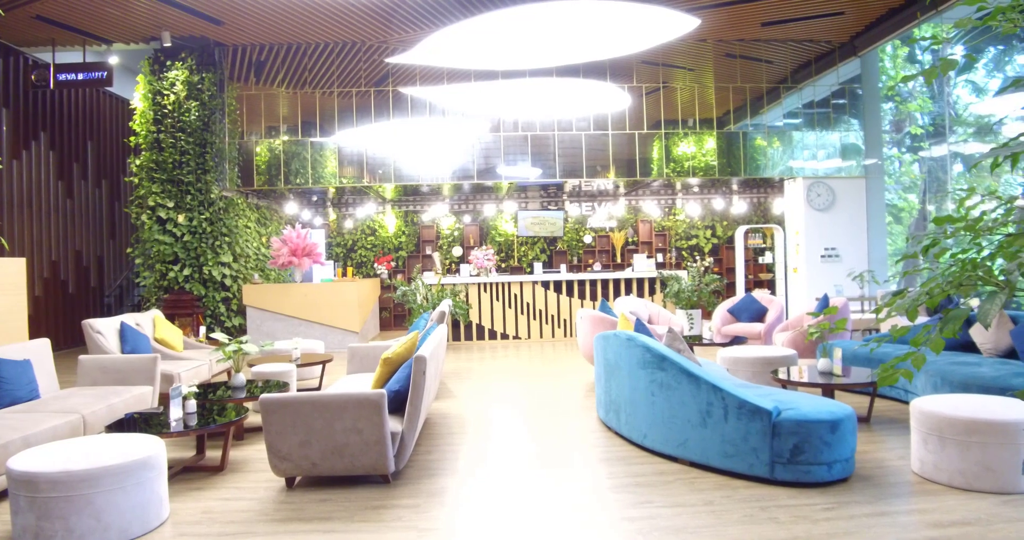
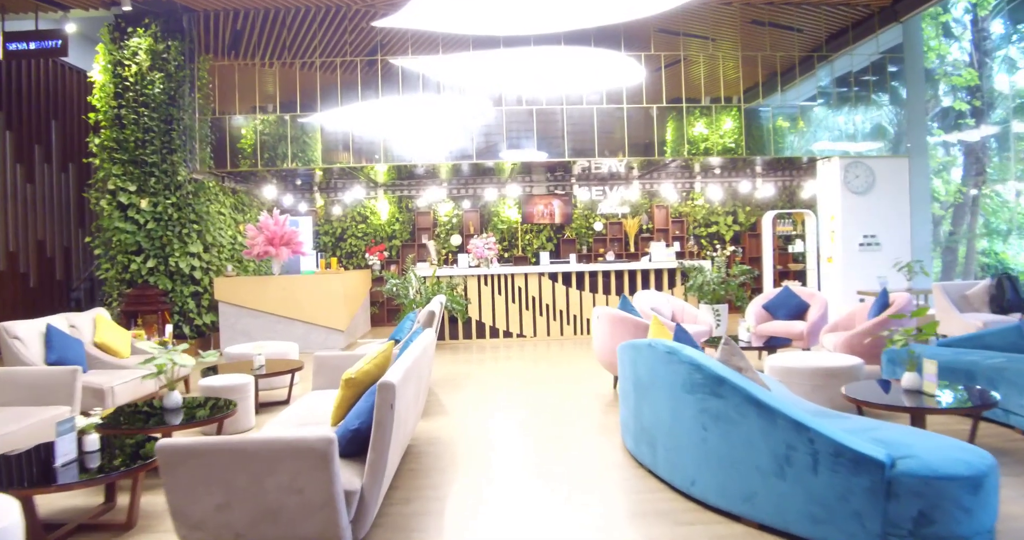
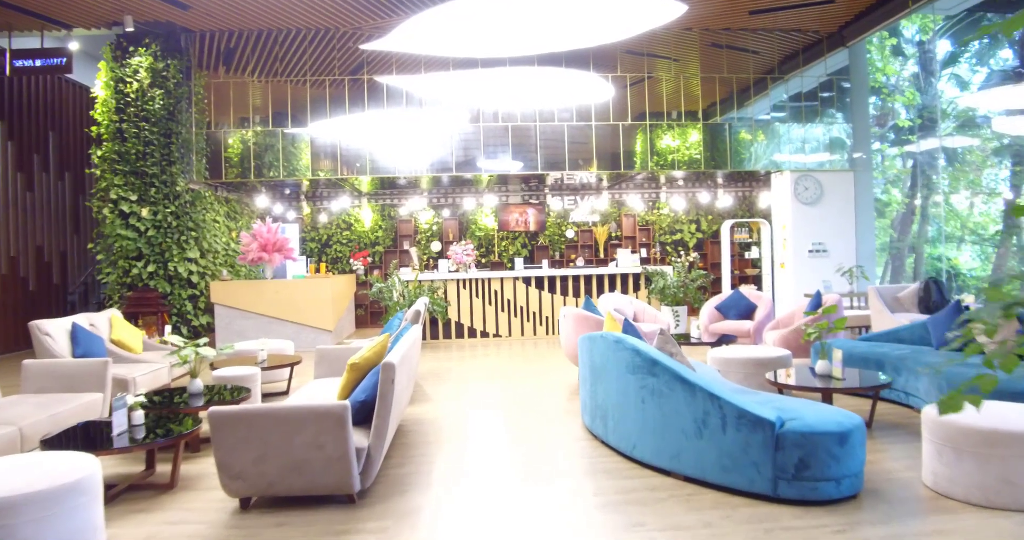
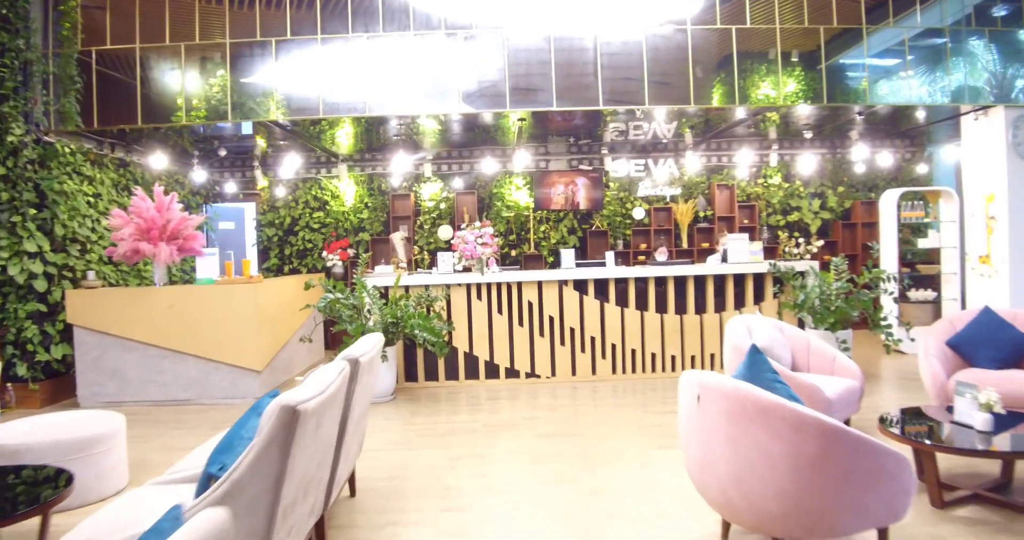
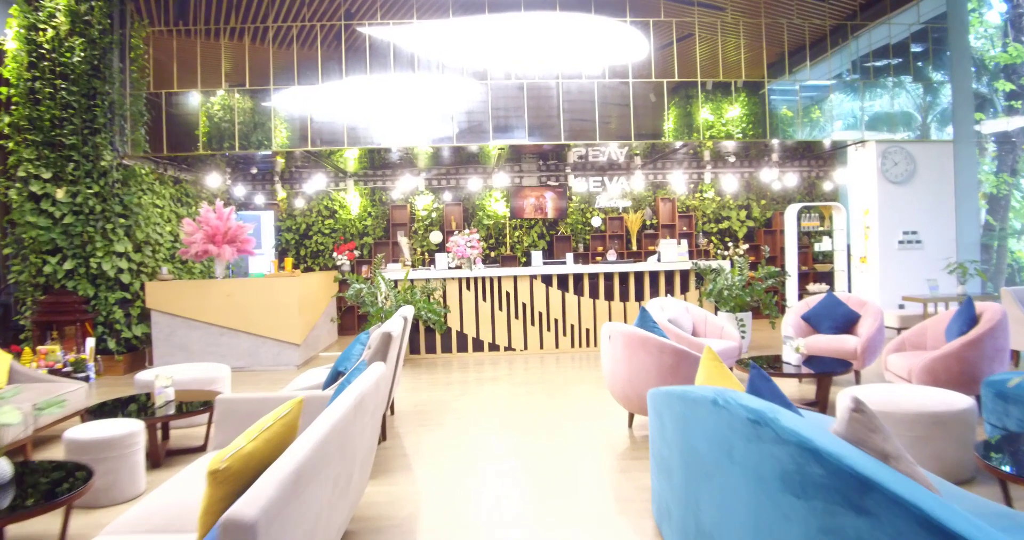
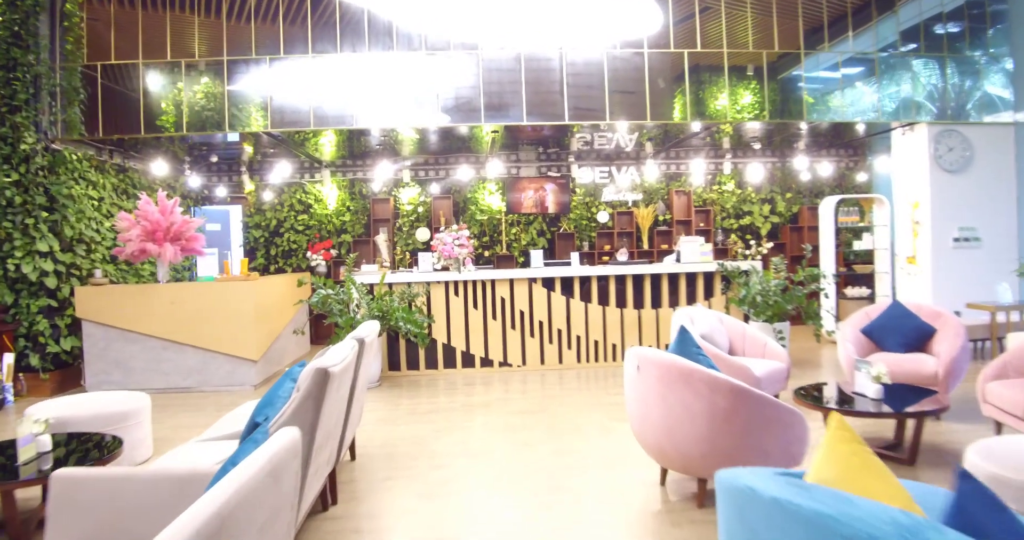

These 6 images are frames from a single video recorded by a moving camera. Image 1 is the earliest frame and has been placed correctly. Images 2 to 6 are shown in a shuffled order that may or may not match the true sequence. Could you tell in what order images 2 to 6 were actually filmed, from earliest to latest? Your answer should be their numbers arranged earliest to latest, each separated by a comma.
3, 2, 5, 6, 4
